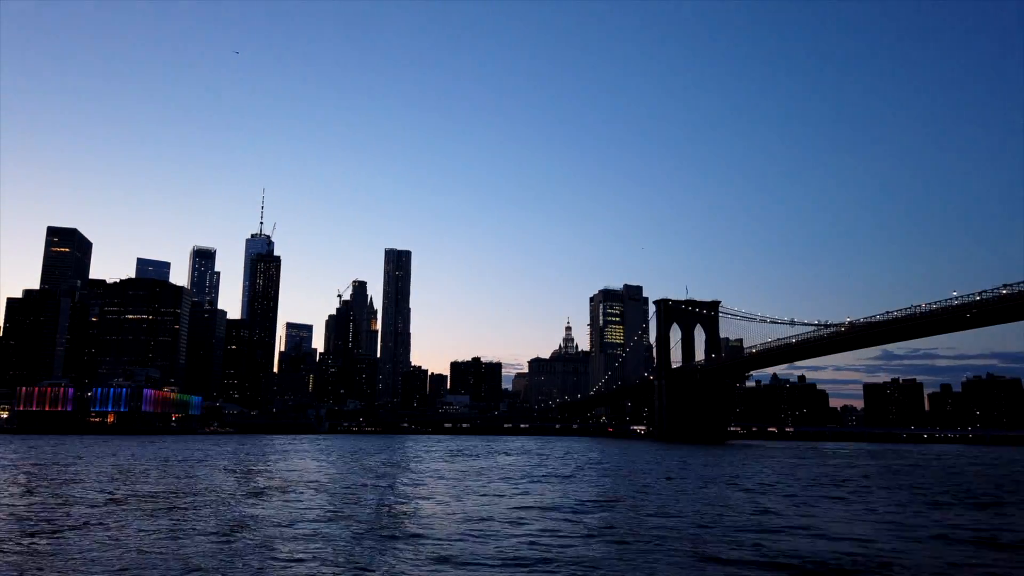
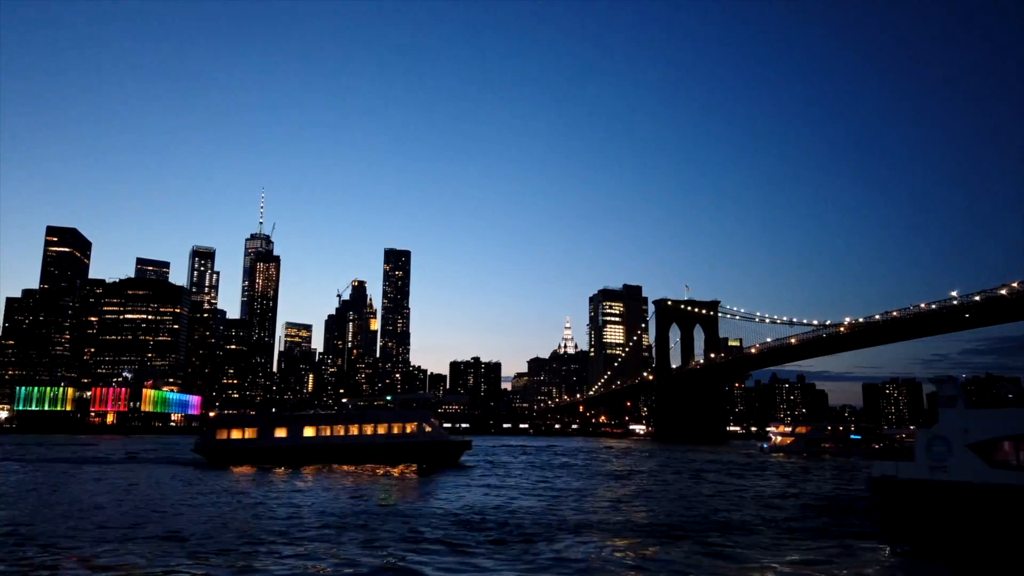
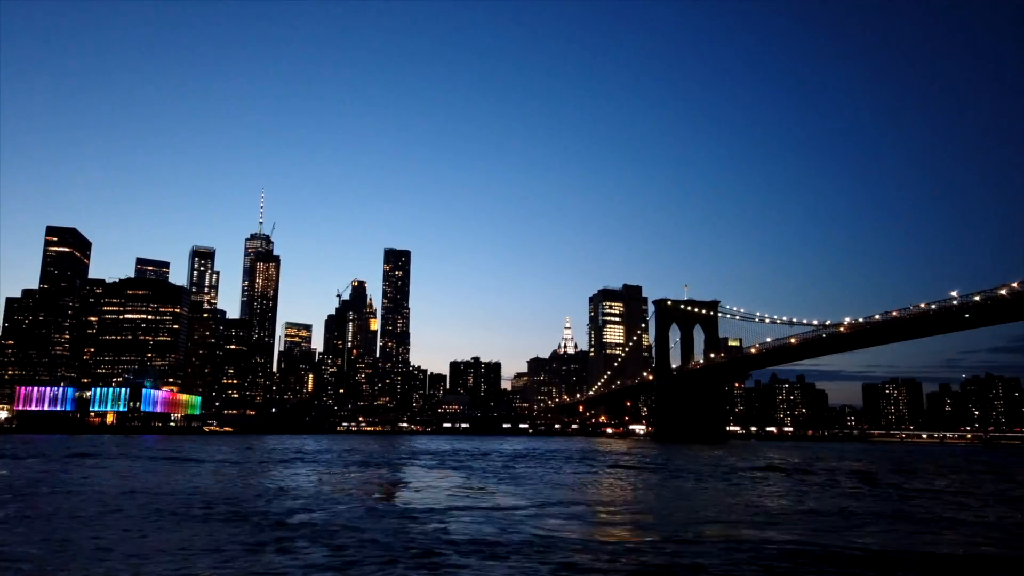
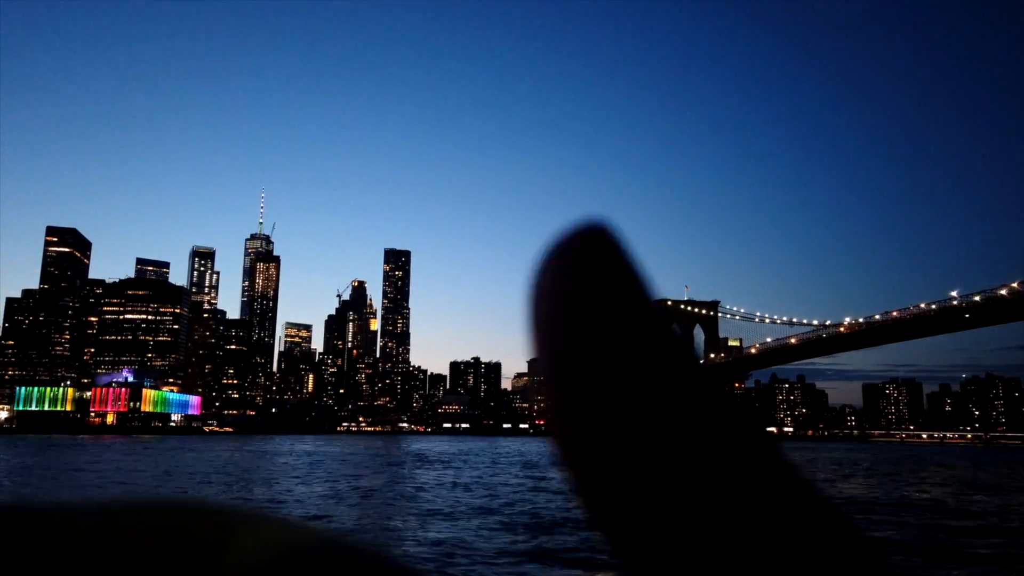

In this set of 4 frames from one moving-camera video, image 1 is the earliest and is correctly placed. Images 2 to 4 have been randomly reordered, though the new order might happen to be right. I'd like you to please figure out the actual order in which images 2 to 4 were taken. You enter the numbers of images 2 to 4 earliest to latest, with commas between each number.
2, 3, 4
